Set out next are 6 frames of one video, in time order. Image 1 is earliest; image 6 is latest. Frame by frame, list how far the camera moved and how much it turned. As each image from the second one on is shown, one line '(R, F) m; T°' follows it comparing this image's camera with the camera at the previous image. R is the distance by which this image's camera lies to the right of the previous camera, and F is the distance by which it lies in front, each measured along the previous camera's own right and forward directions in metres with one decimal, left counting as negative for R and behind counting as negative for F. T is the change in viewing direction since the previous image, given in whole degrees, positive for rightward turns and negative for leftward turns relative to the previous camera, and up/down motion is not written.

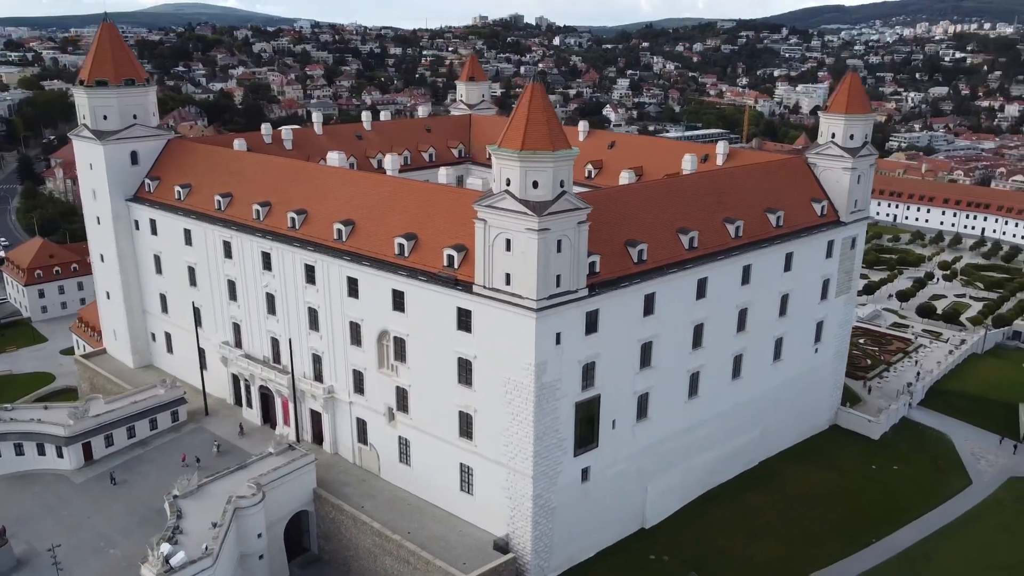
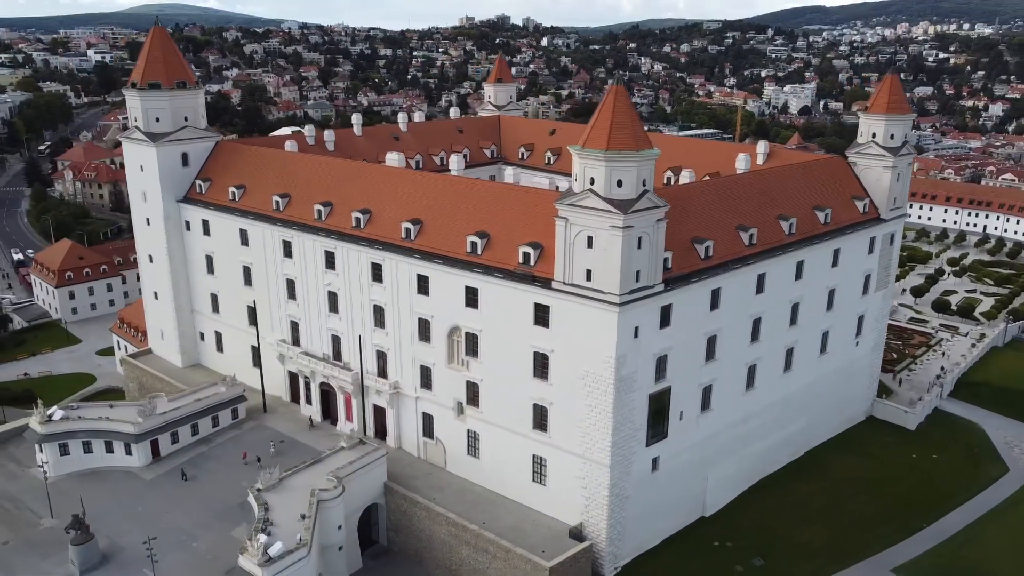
(-3.9, -1.0) m; +1°
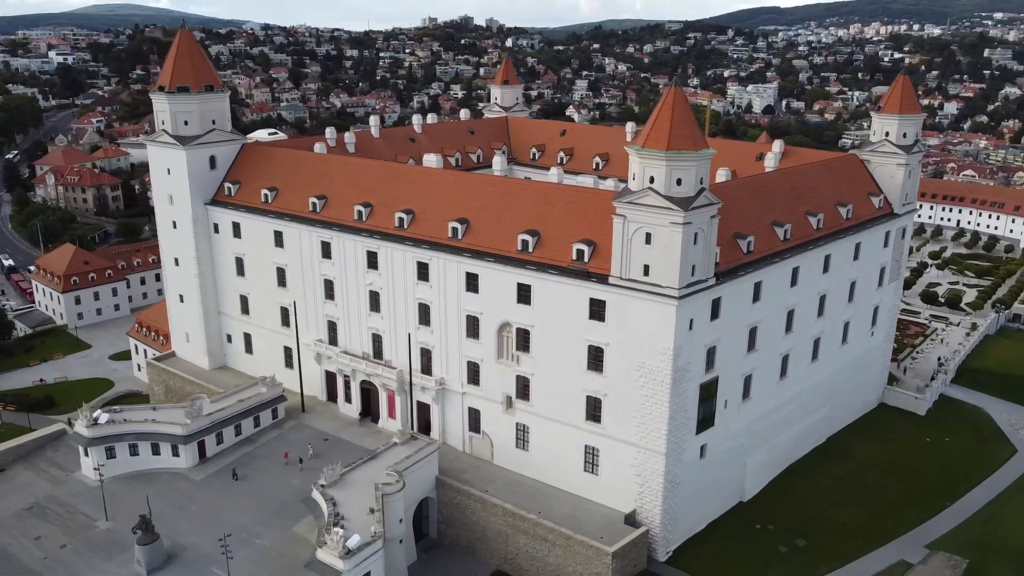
(-4.1, -1.0) m; +3°
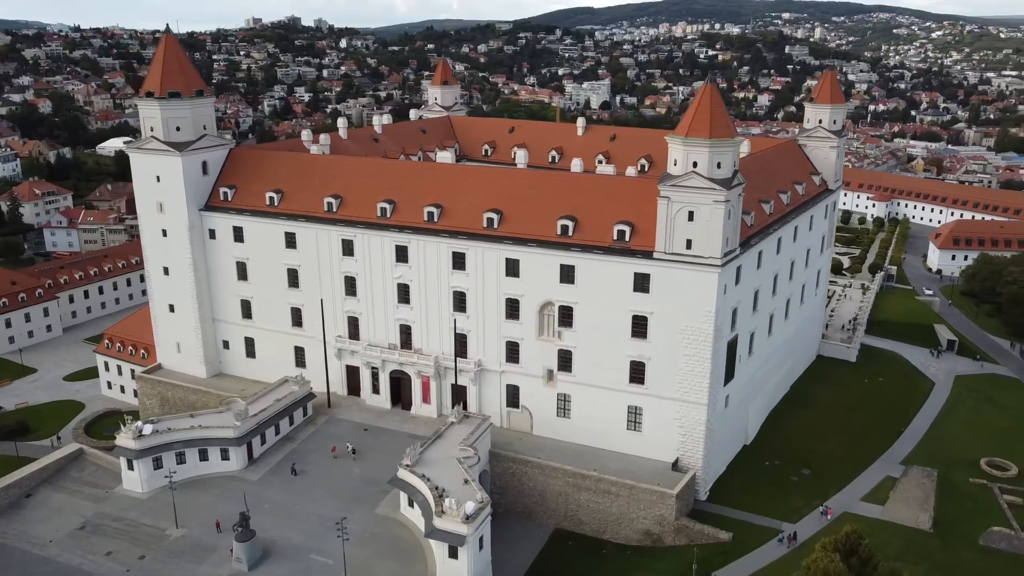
(-10.4, -2.4) m; +11°
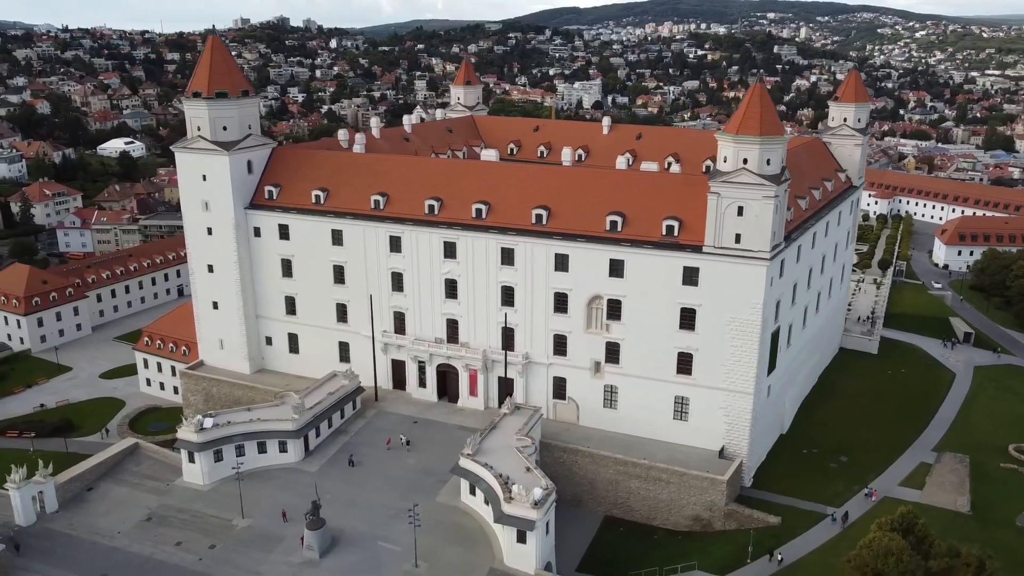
(-3.4, -1.1) m; +1°
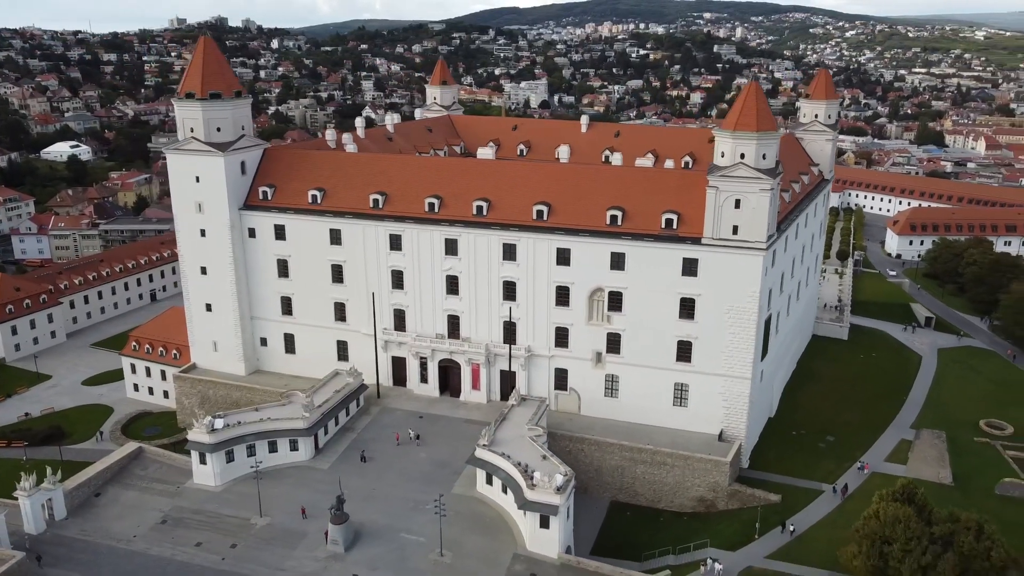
(-3.2, -0.9) m; +4°
